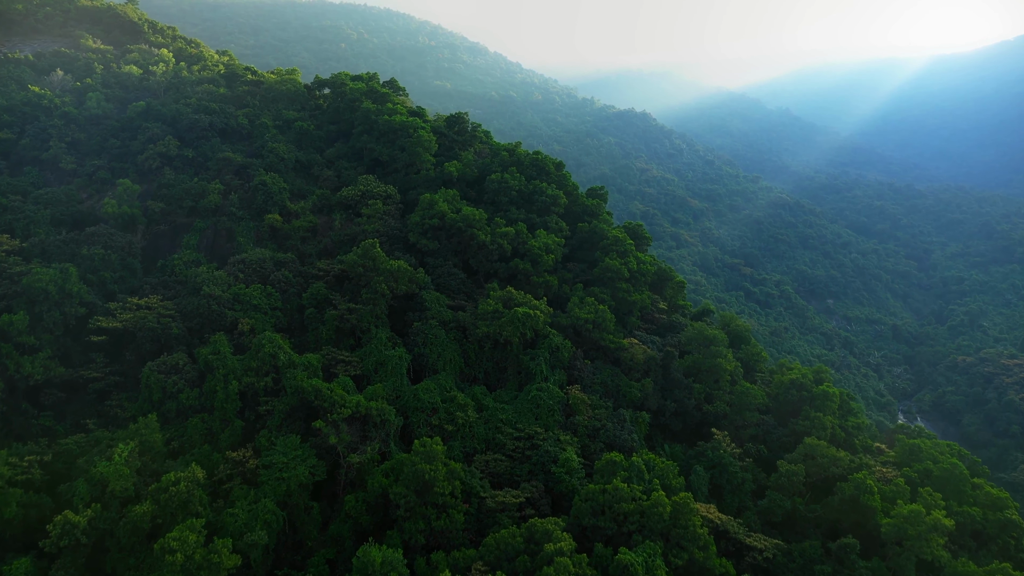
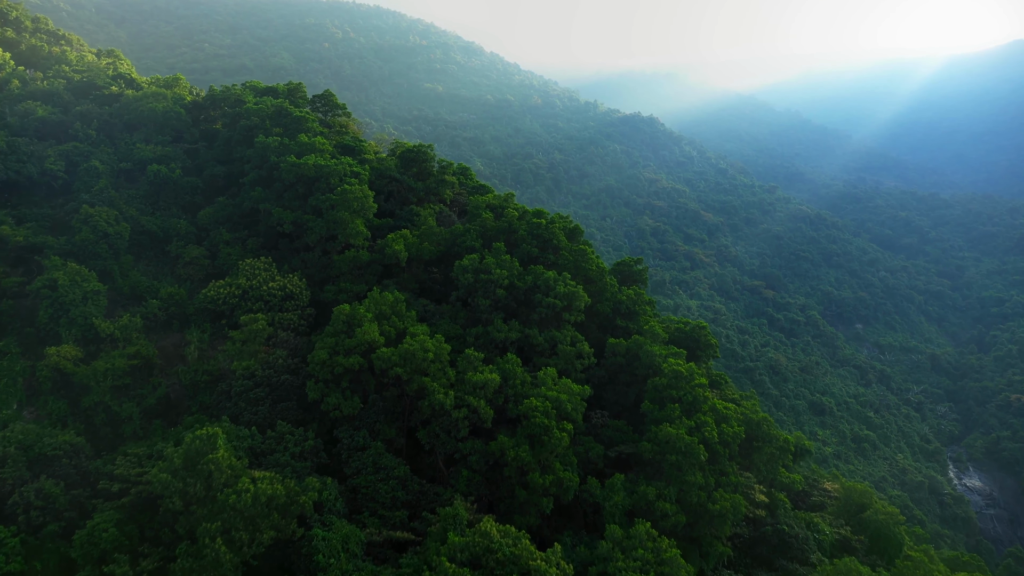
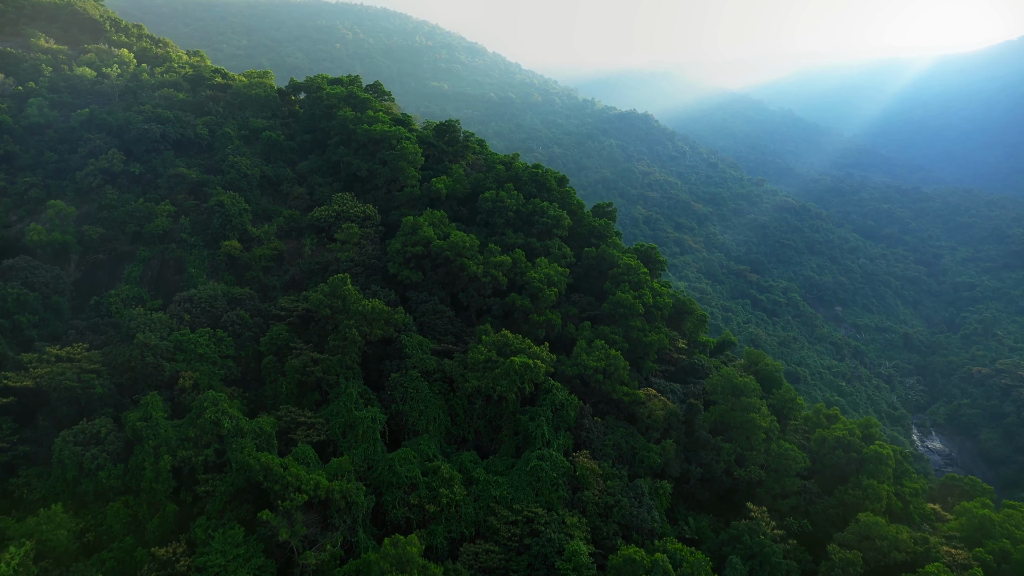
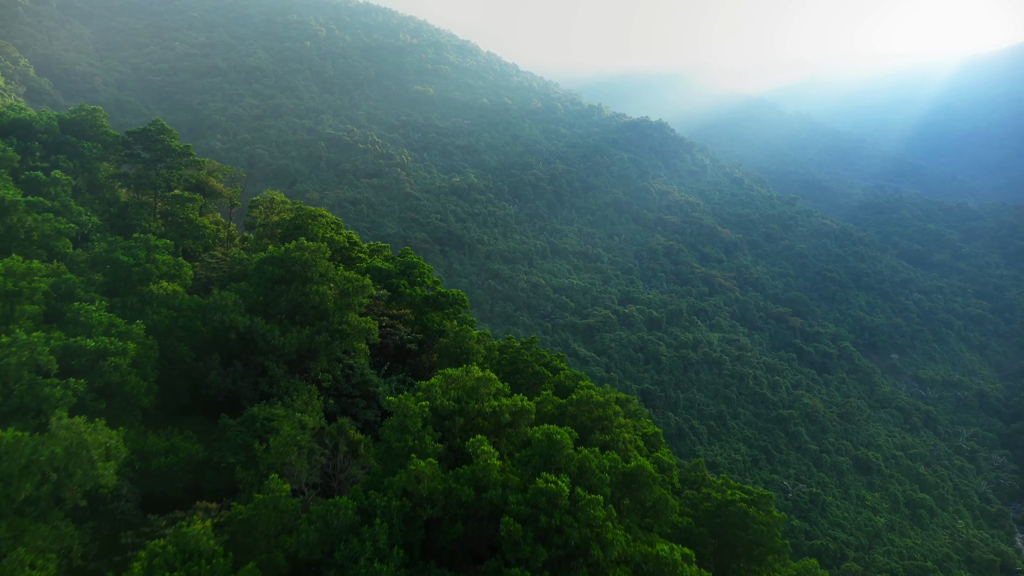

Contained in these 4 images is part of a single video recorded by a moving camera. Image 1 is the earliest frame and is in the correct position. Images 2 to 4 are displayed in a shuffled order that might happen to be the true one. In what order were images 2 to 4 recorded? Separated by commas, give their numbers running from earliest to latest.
3, 2, 4
